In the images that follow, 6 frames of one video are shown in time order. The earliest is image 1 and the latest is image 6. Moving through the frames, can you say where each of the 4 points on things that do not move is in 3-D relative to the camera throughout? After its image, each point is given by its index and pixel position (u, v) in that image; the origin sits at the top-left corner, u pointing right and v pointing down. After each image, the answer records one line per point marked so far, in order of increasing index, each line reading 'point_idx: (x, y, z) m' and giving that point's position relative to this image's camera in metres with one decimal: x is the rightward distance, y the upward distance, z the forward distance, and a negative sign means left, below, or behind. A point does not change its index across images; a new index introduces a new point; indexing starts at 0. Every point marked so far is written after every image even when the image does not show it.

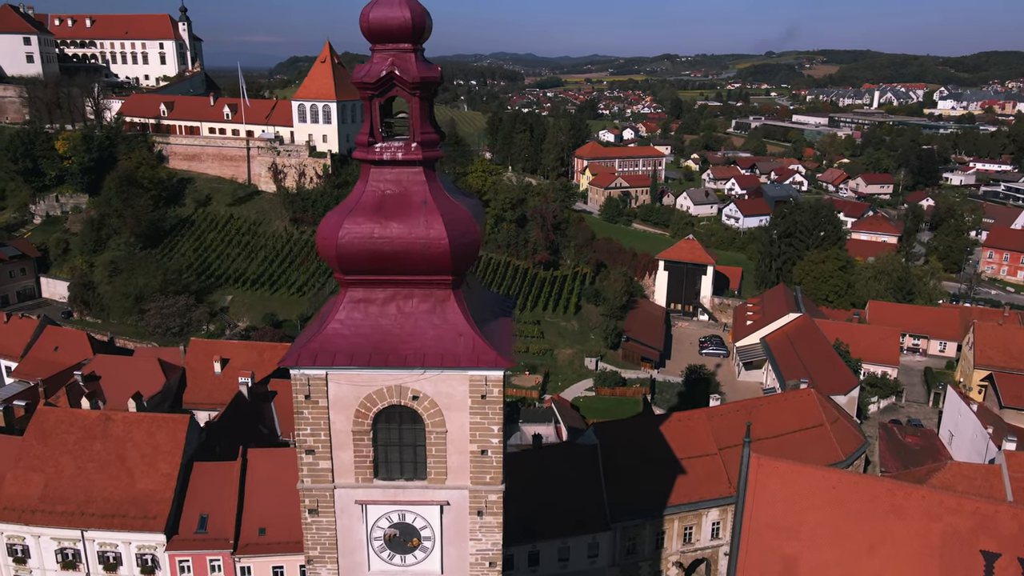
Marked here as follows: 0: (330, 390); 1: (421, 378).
0: (-2.3, -1.3, +9.4) m
1: (-1.1, -1.1, +9.4) m
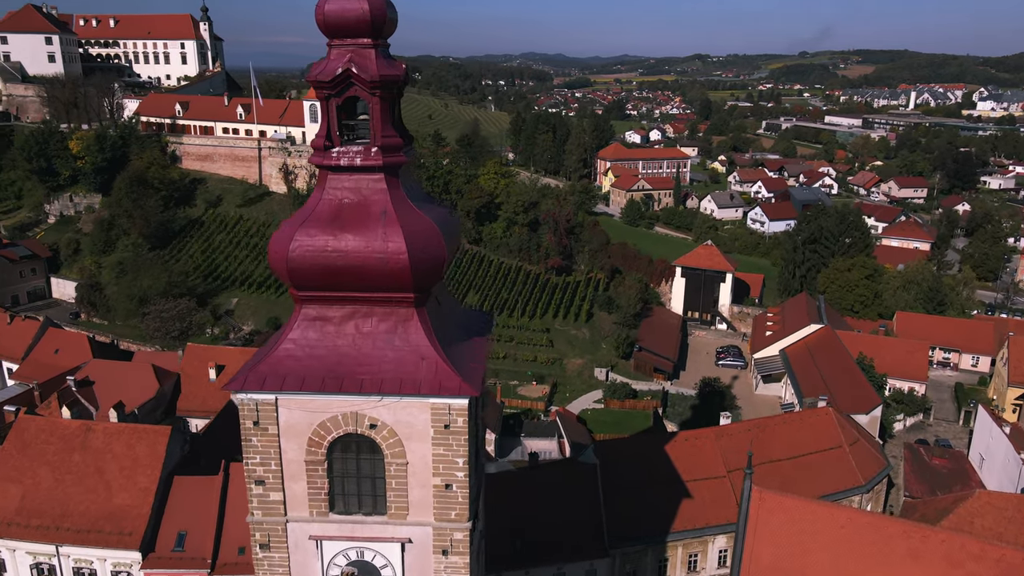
0: (-2.7, -1.5, +8.7) m
1: (-1.5, -1.3, +8.6) m
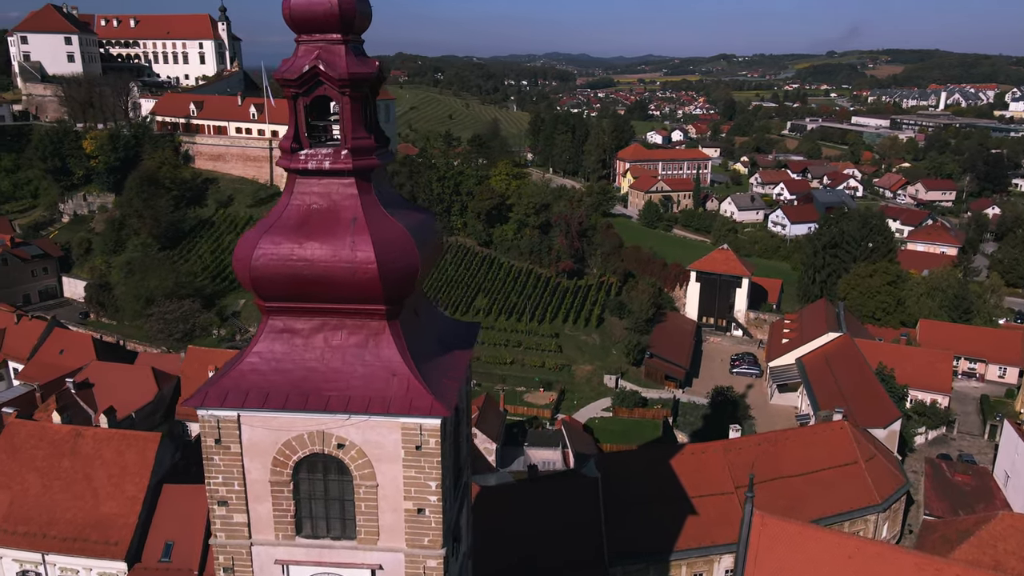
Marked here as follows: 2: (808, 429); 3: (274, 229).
0: (-2.9, -1.6, +8.2) m
1: (-1.8, -1.5, +8.1) m
2: (+6.9, -3.3, +17.7) m
3: (-2.5, +0.6, +8.0) m
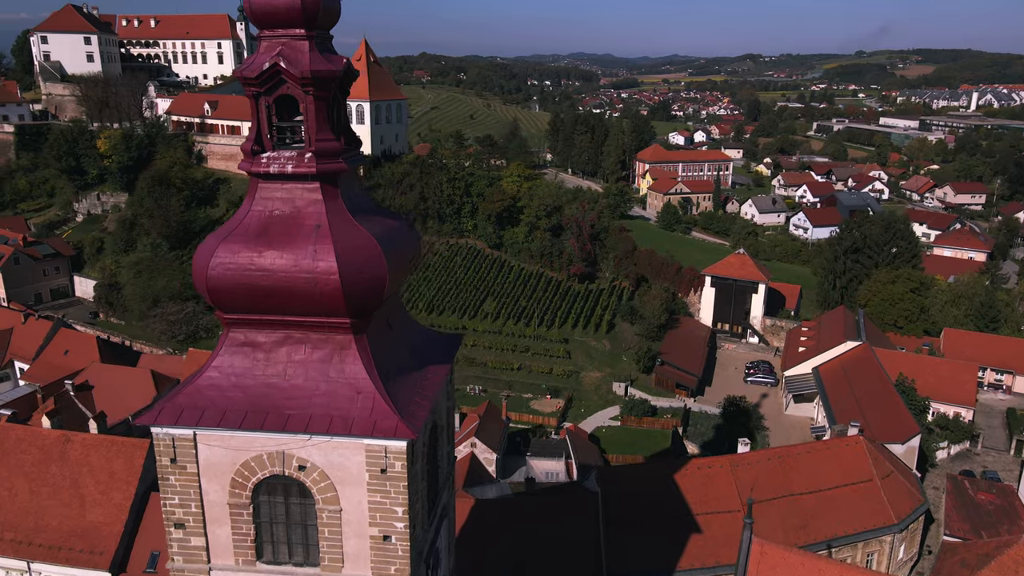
0: (-3.2, -1.7, +7.7) m
1: (-2.0, -1.6, +7.6) m
2: (+6.9, -3.5, +16.9) m
3: (-2.8, +0.5, +7.6) m
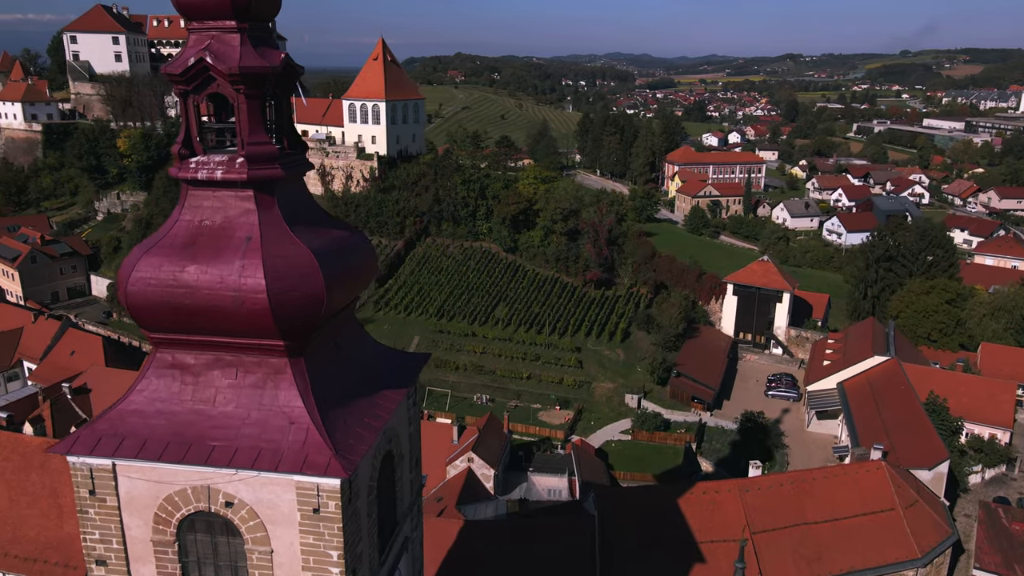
0: (-3.7, -1.8, +7.1) m
1: (-2.5, -1.7, +6.9) m
2: (+6.8, -3.8, +15.8) m
3: (-3.2, +0.4, +6.9) m
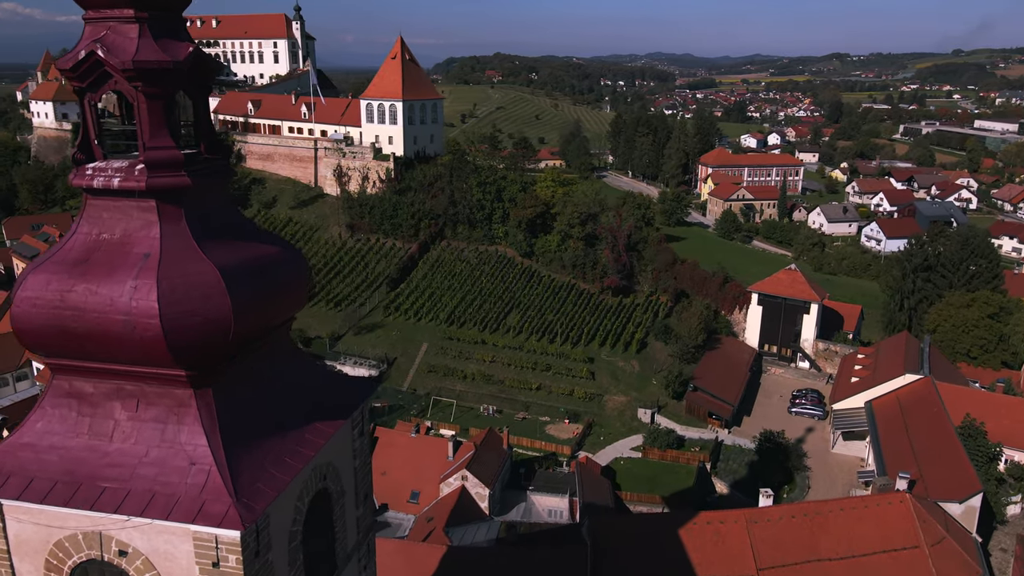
0: (-4.2, -2.0, +6.4) m
1: (-3.1, -1.9, +6.1) m
2: (+6.7, -4.1, +14.6) m
3: (-3.8, +0.2, +6.2) m
